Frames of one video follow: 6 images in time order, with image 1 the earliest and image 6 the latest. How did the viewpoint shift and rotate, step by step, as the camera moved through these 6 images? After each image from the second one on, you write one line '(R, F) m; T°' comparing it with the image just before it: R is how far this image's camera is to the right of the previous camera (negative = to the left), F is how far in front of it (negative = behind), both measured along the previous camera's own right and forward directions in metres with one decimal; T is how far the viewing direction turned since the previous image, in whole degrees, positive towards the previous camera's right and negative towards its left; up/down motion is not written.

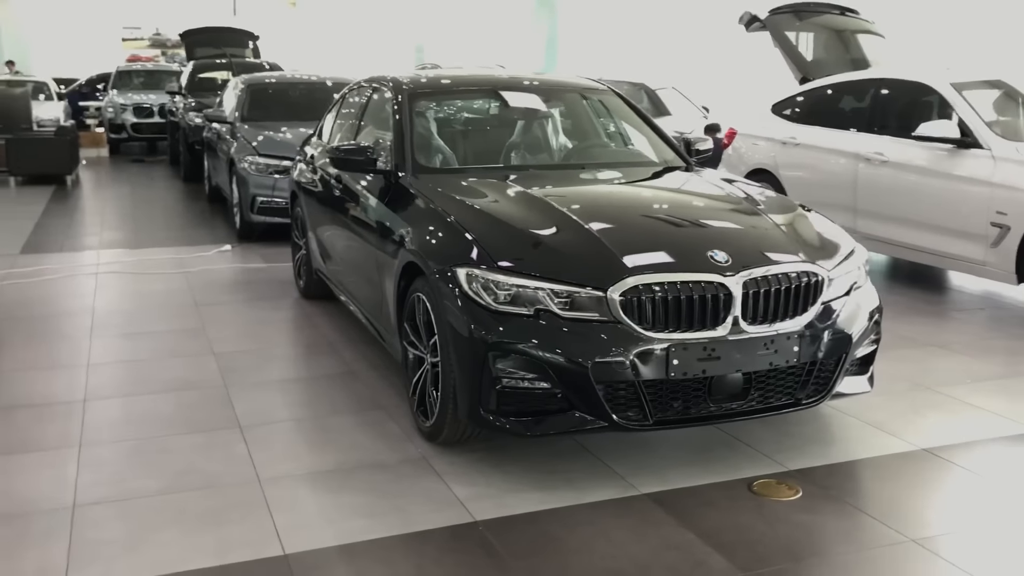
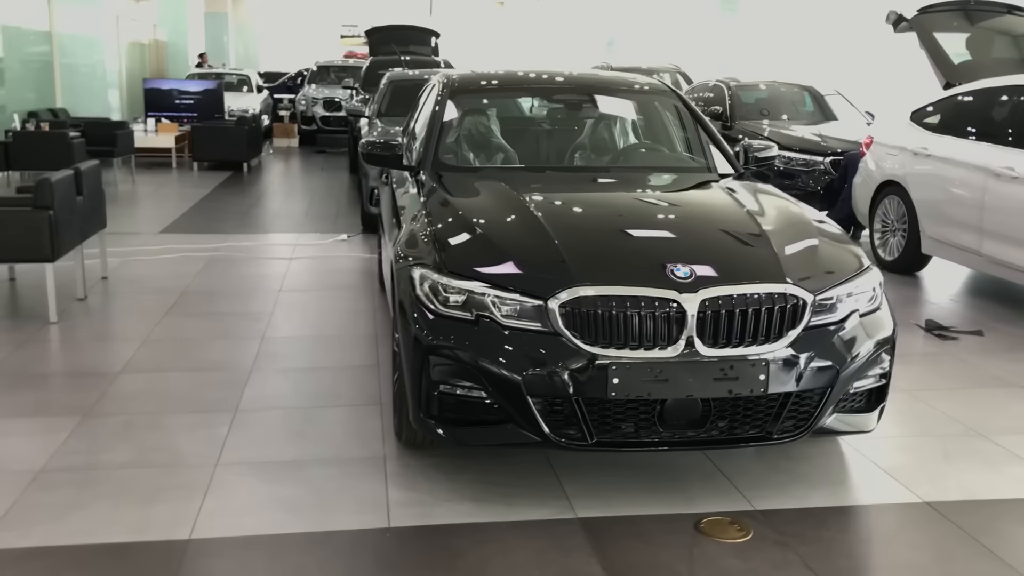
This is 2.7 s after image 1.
(+0.7, +0.2) m; -12°
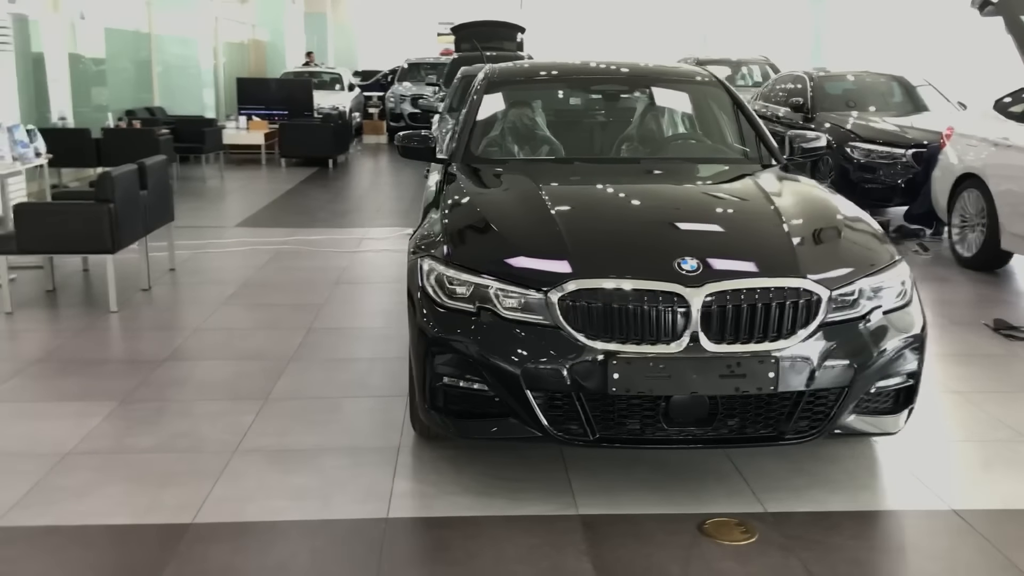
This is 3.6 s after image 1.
(+0.3, 0.0) m; -6°
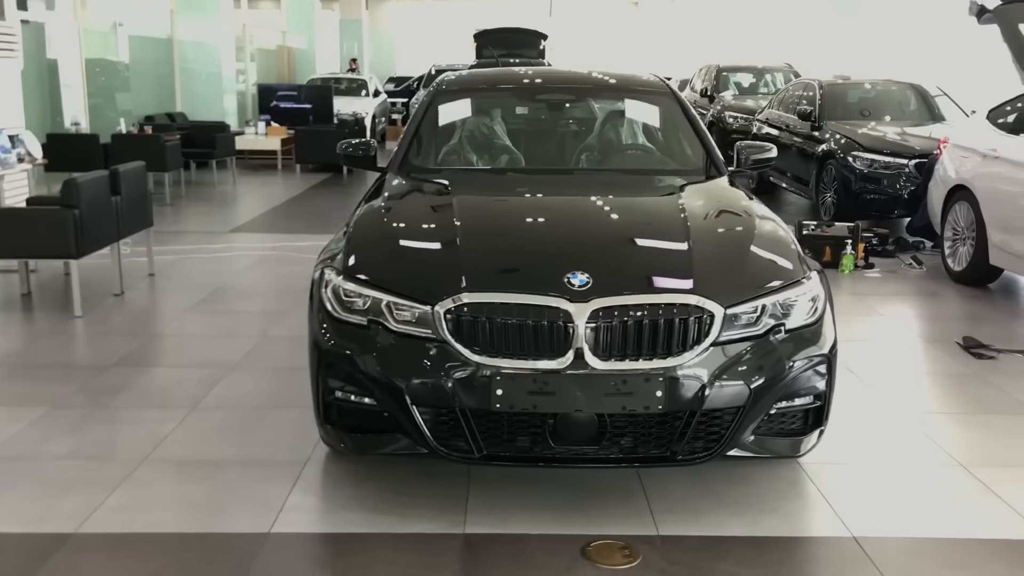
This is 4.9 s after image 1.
(+0.4, +0.1) m; -3°
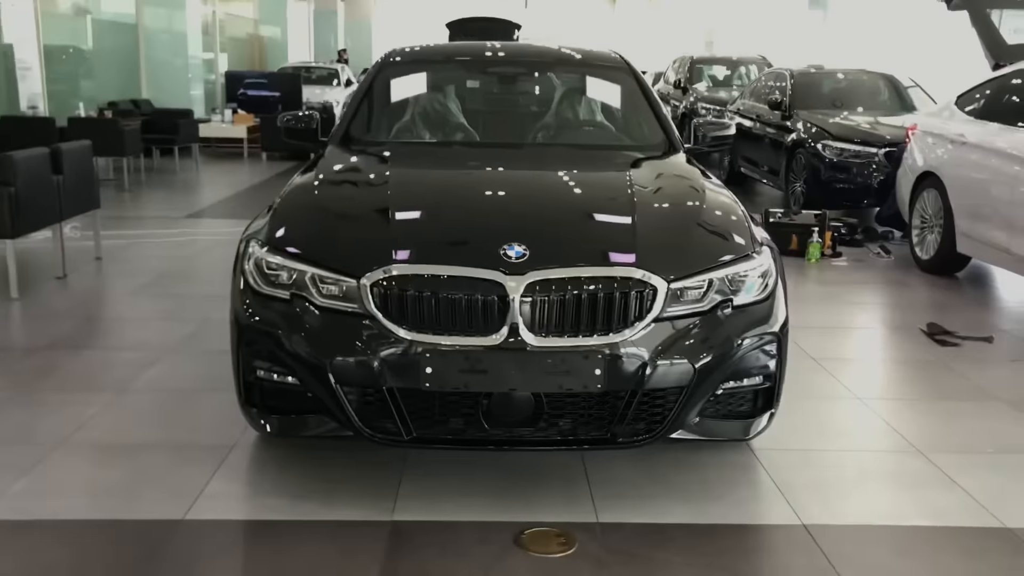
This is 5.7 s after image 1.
(+0.1, +0.1) m; +1°
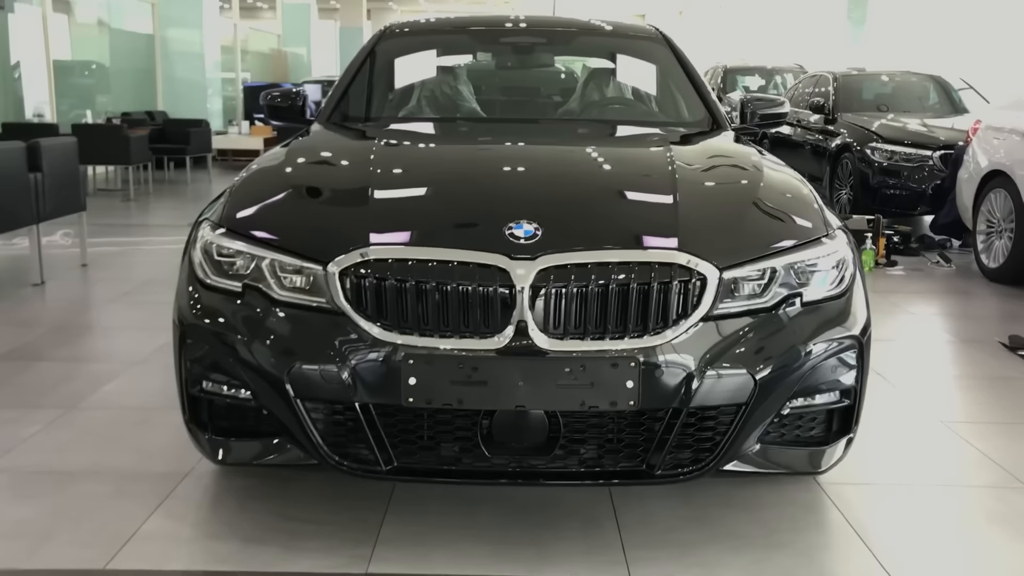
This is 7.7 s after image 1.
(0.0, +0.5) m; -2°
